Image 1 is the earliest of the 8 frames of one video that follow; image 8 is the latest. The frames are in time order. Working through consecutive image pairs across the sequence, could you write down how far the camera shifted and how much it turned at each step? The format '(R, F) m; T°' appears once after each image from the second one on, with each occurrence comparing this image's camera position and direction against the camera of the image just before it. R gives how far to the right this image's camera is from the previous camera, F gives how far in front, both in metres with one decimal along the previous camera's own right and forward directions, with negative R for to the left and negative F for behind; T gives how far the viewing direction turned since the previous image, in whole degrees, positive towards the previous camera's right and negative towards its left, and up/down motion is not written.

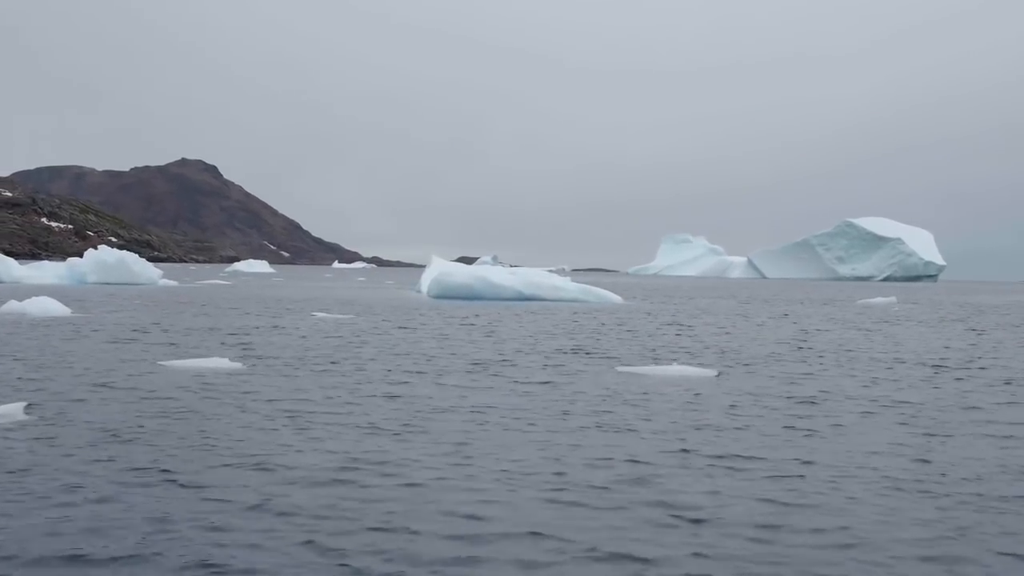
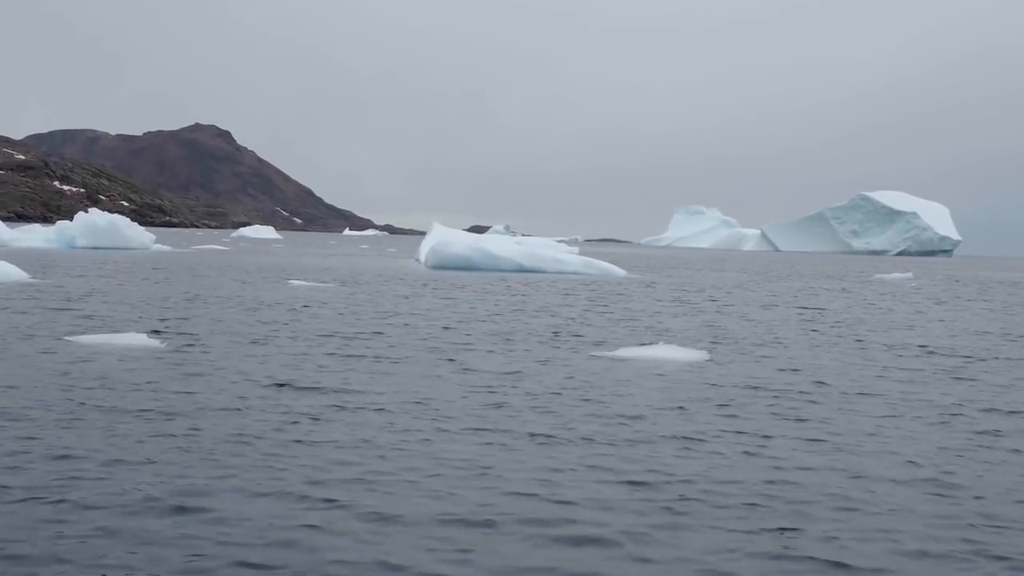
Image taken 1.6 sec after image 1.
(+0.5, +2.2) m; 0°
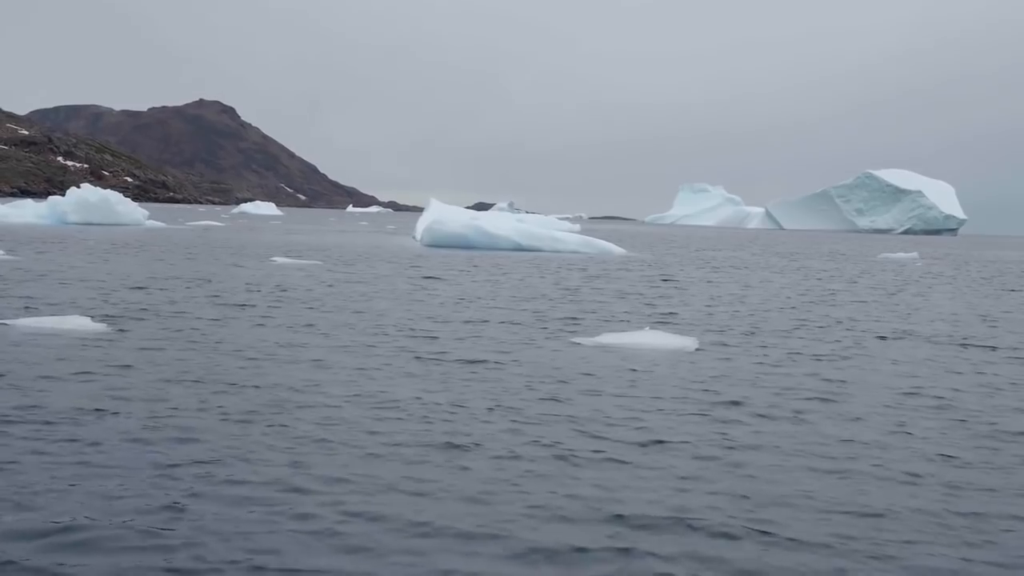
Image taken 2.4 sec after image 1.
(+0.3, +1.1) m; 0°
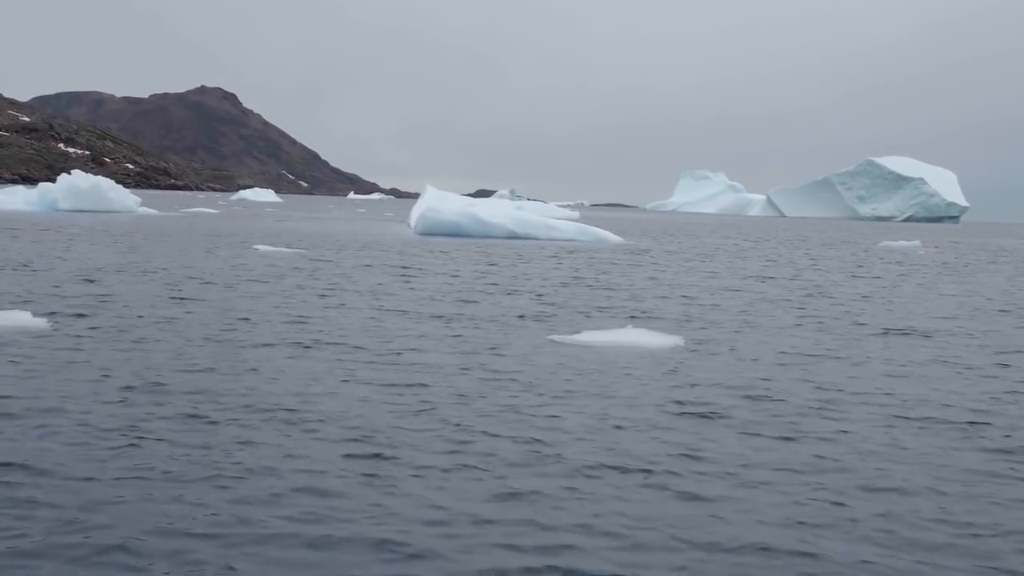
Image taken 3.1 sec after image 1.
(+0.2, +0.9) m; 0°
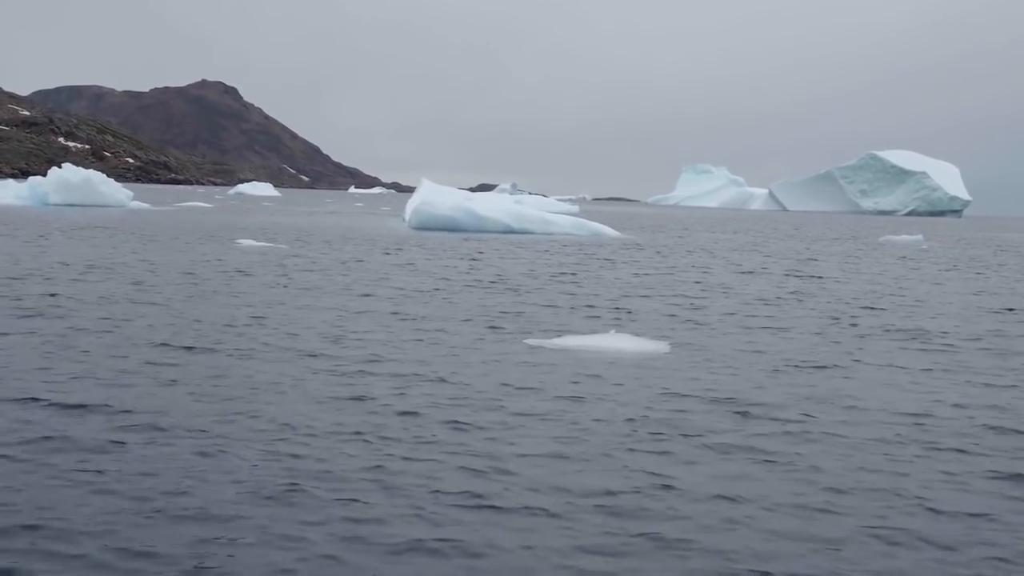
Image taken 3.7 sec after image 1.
(+0.2, +0.9) m; 0°
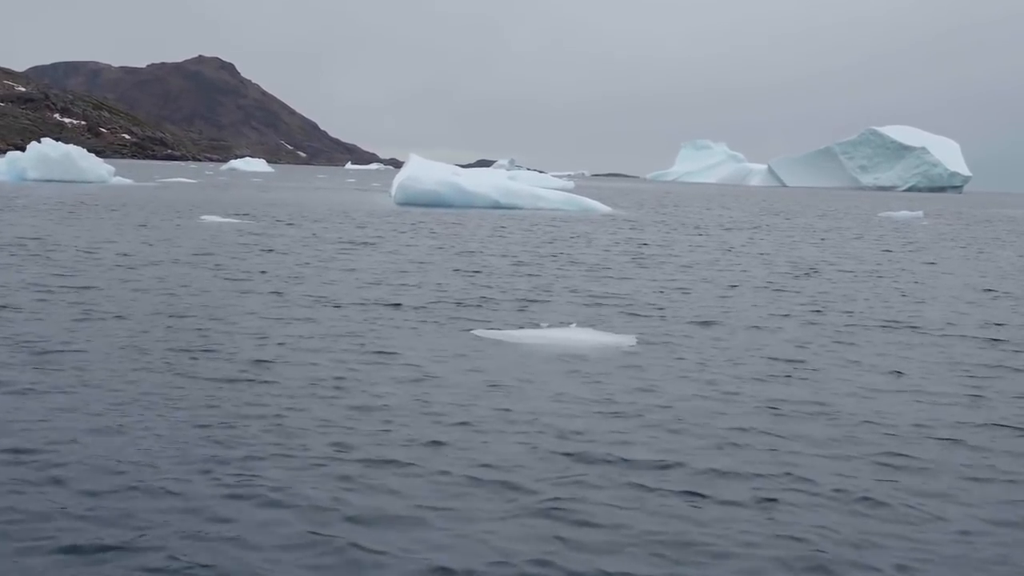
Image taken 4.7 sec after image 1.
(+0.4, +1.6) m; 0°
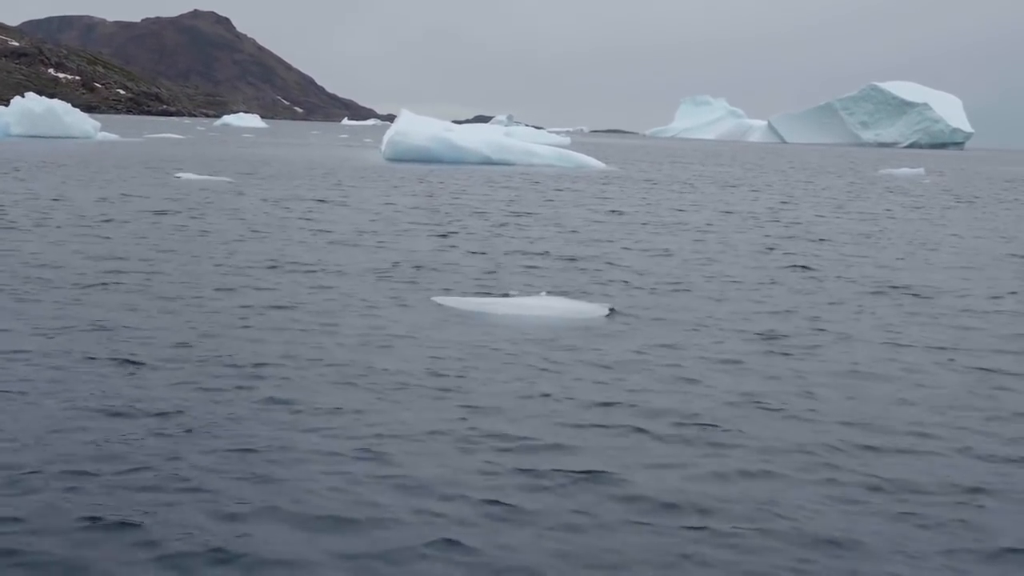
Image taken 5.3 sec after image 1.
(+0.2, +1.2) m; 0°
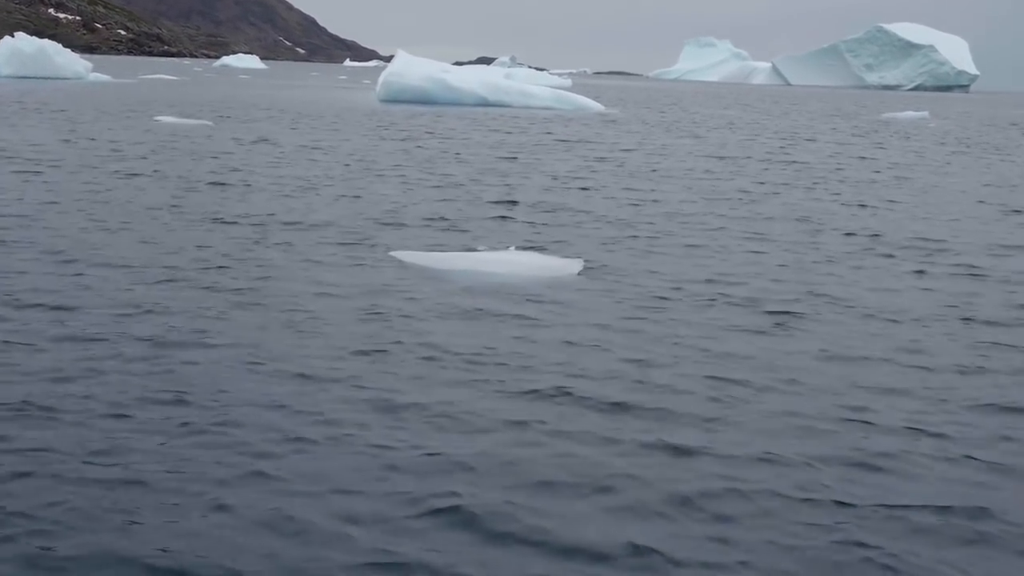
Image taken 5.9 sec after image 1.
(+0.2, +0.9) m; 0°
